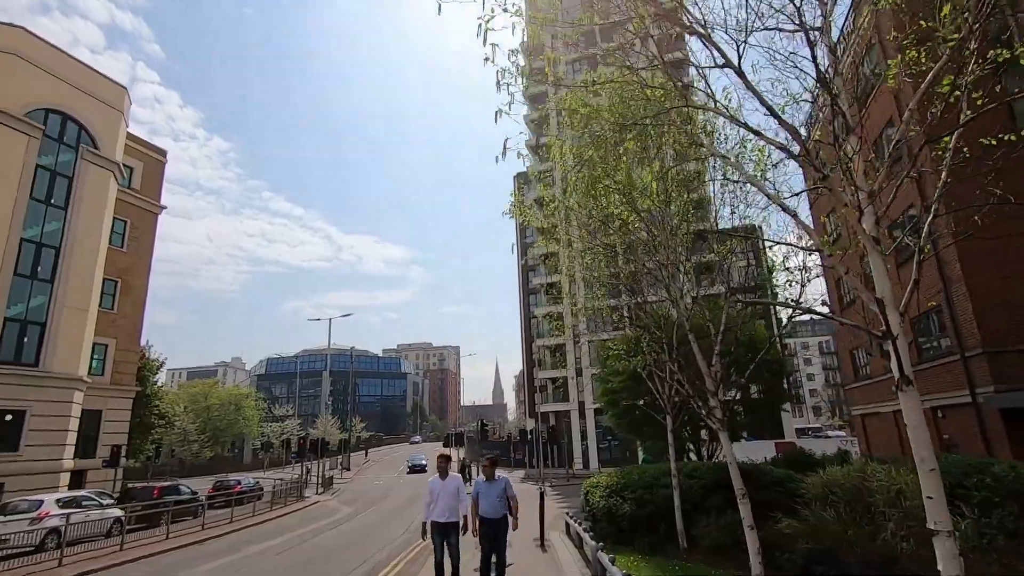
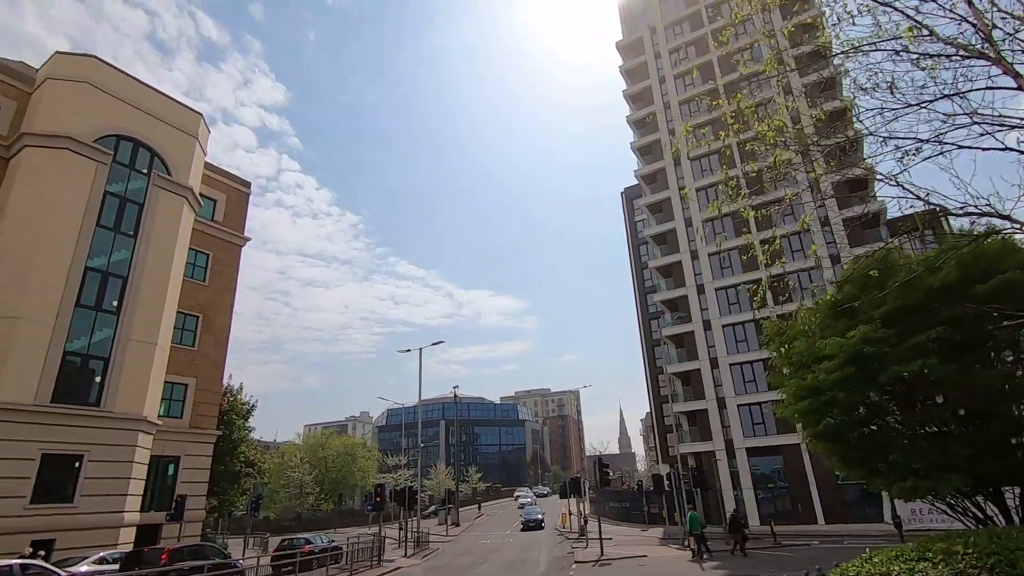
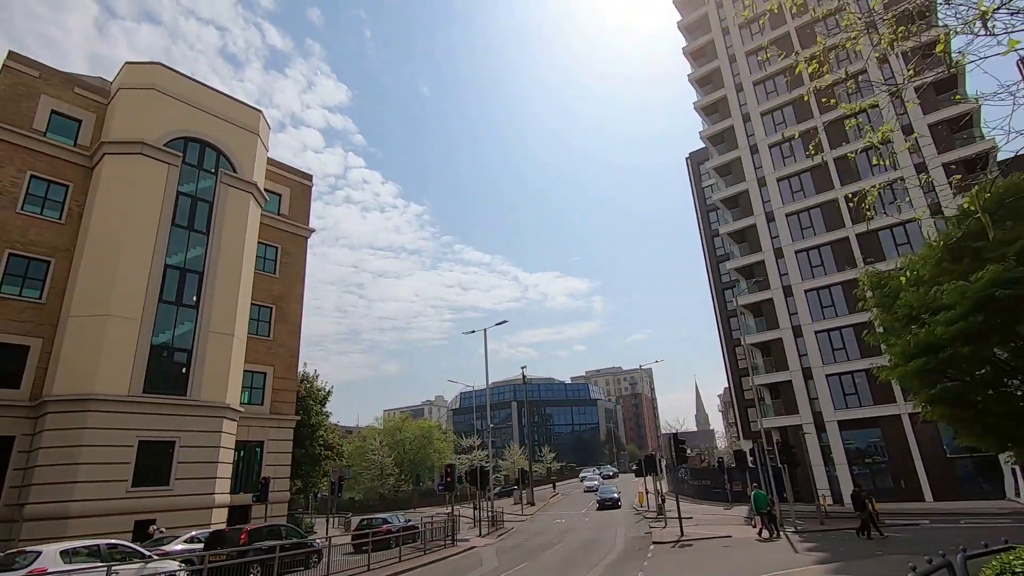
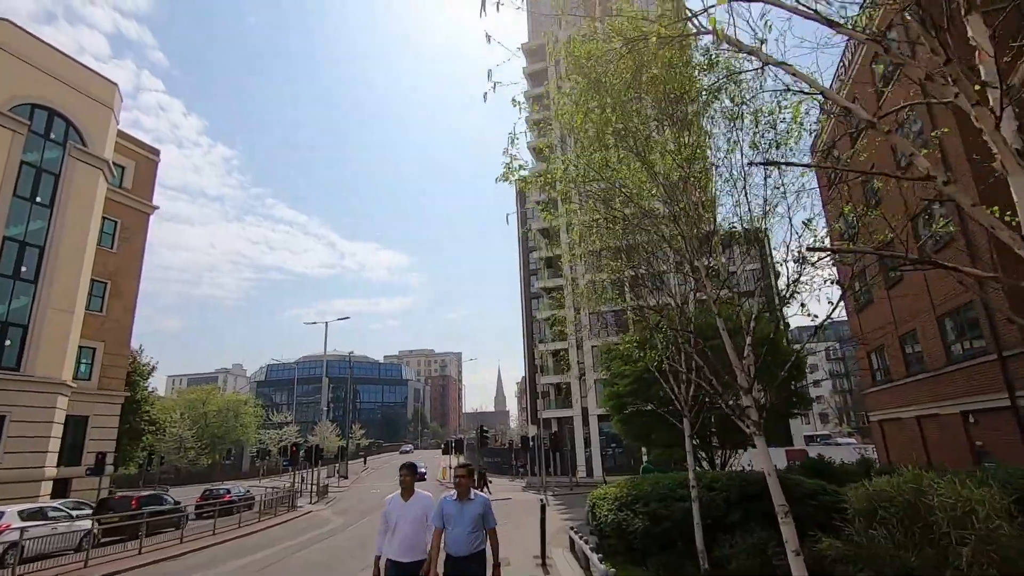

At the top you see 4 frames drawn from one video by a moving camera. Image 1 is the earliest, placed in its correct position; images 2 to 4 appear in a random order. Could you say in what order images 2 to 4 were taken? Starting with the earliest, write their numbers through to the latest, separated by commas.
4, 2, 3
